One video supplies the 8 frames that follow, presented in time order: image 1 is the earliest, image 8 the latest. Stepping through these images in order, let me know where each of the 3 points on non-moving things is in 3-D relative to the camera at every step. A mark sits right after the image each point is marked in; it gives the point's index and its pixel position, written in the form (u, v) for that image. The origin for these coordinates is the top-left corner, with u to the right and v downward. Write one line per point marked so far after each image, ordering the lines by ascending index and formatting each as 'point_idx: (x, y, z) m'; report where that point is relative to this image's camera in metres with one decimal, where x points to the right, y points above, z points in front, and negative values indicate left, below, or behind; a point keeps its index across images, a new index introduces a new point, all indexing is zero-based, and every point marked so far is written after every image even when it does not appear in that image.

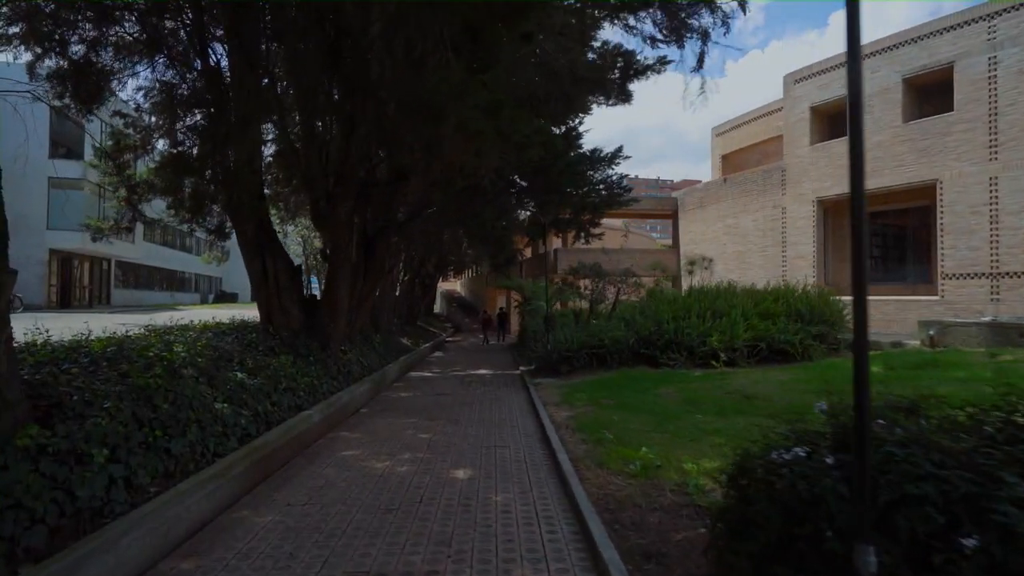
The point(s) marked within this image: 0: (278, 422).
0: (-3.7, -2.1, +9.6) m
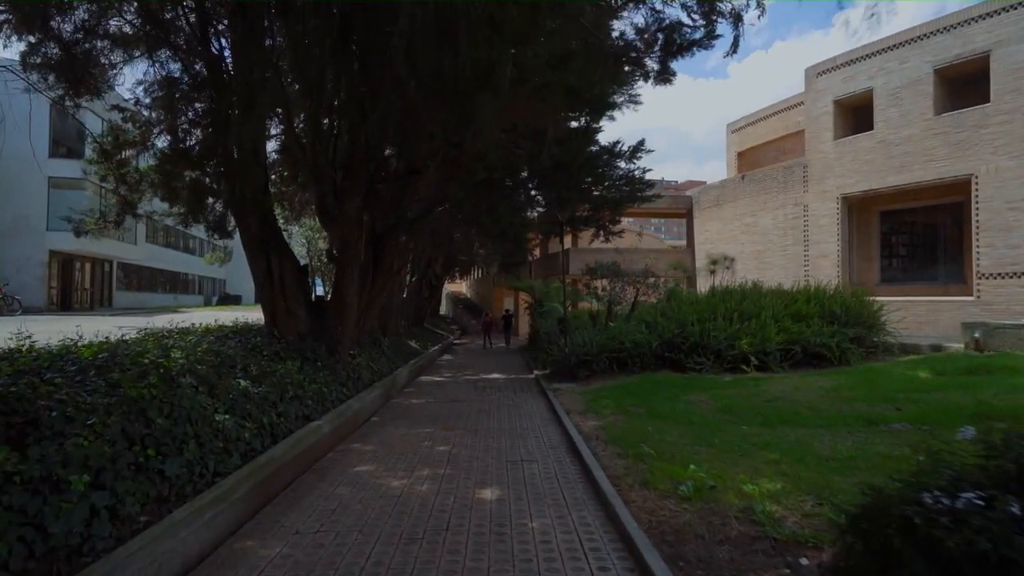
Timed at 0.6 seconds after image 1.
0: (-3.3, -2.1, +8.8) m
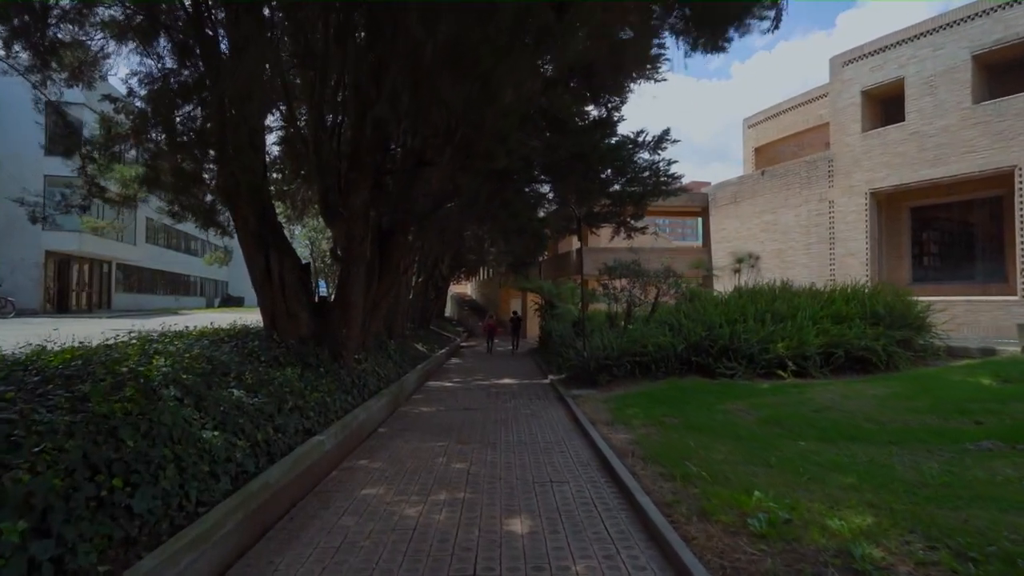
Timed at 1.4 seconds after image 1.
0: (-3.0, -2.1, +7.9) m
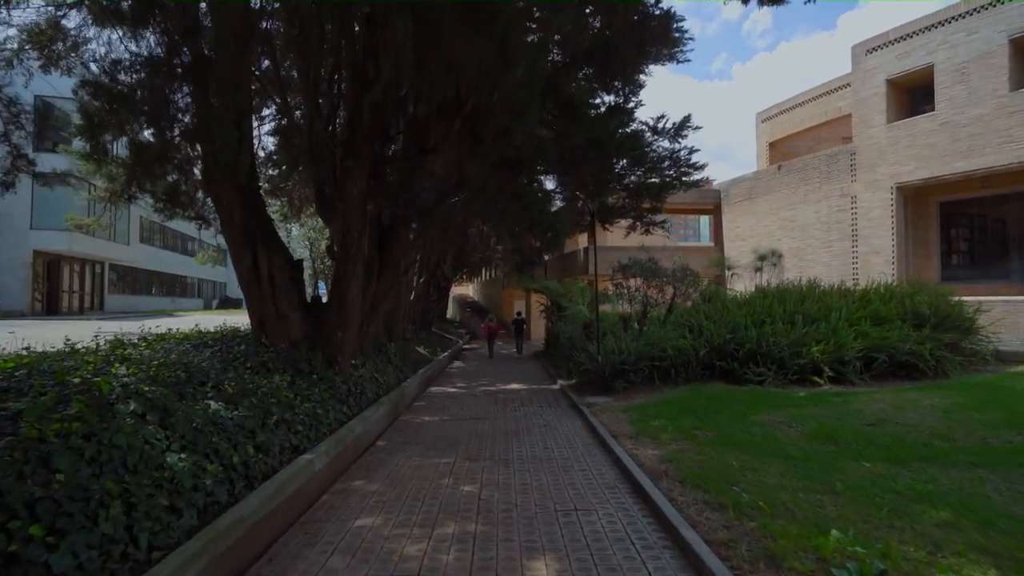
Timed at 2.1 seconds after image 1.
0: (-2.8, -2.1, +6.8) m
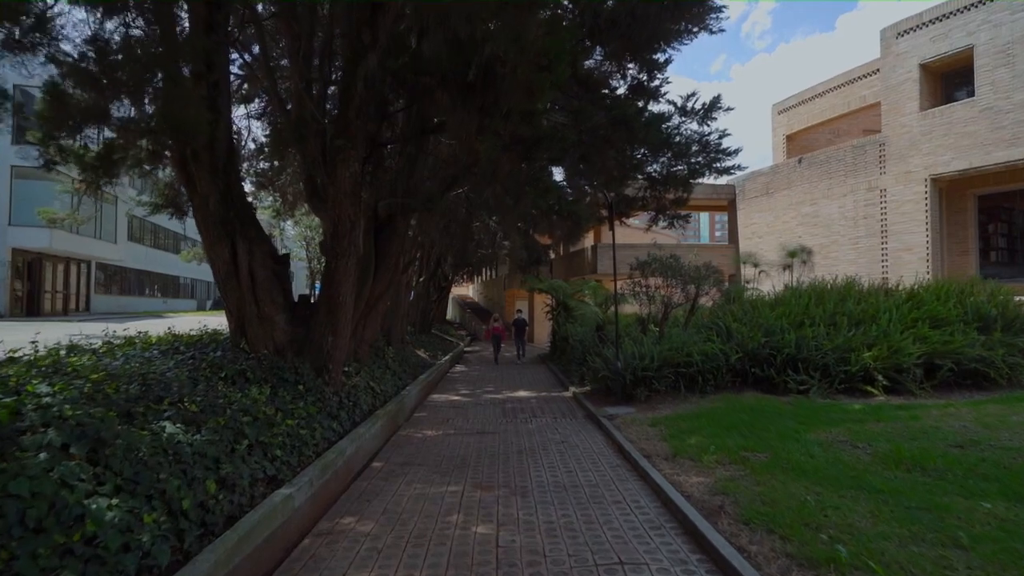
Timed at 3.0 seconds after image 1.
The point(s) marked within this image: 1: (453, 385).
0: (-2.5, -2.0, +5.4) m
1: (-1.8, -2.9, +18.4) m
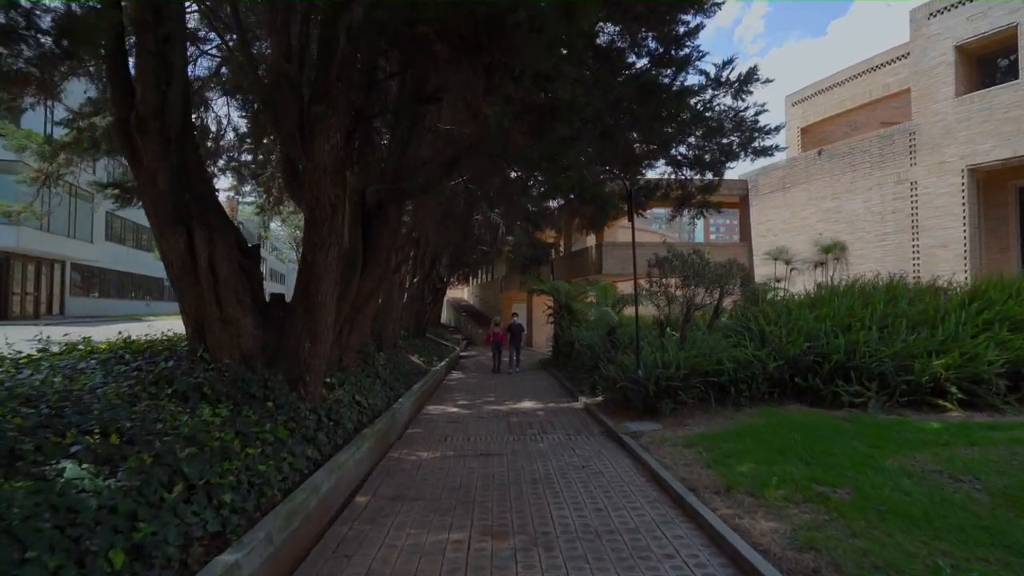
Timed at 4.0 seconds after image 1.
0: (-2.3, -2.0, +3.8) m
1: (-1.7, -2.9, +16.8) m
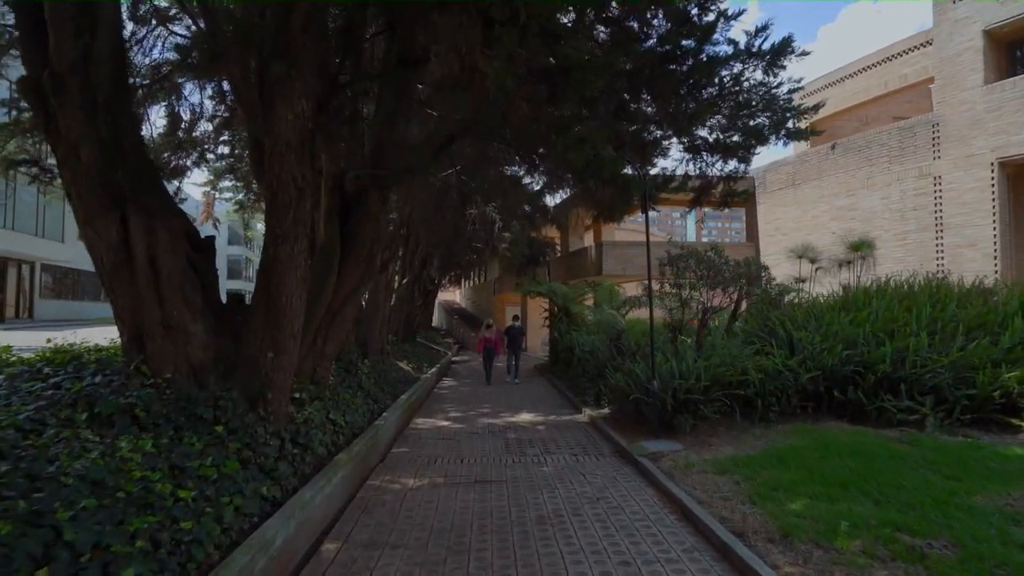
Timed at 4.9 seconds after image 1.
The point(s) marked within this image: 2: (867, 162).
0: (-2.2, -1.9, +2.4) m
1: (-1.8, -3.0, +15.4) m
2: (+11.1, +3.9, +19.1) m
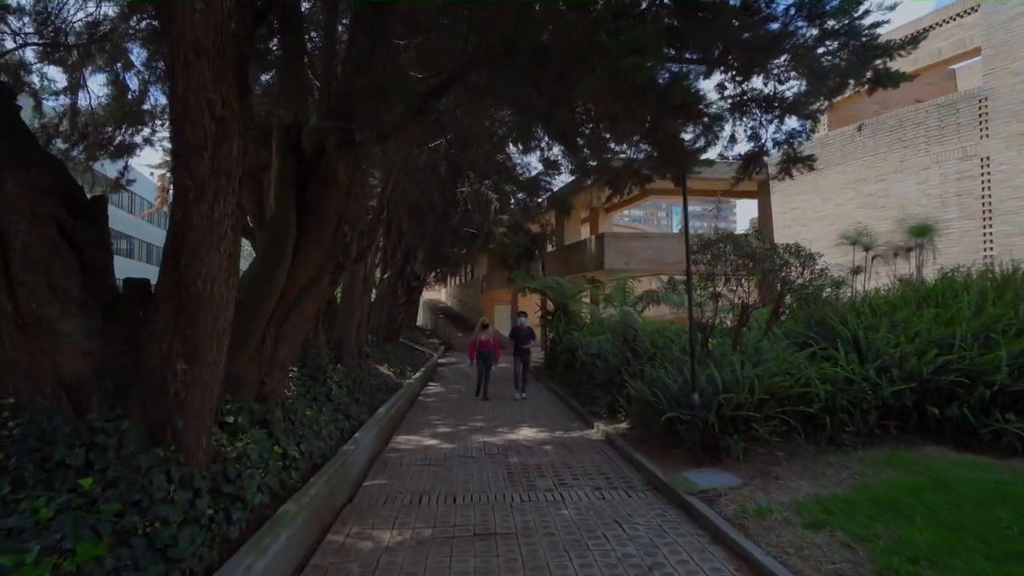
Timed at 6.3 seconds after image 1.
0: (-2.0, -1.8, +0.2) m
1: (-1.9, -2.8, +13.2) m
2: (+11.0, +4.1, +17.2) m
